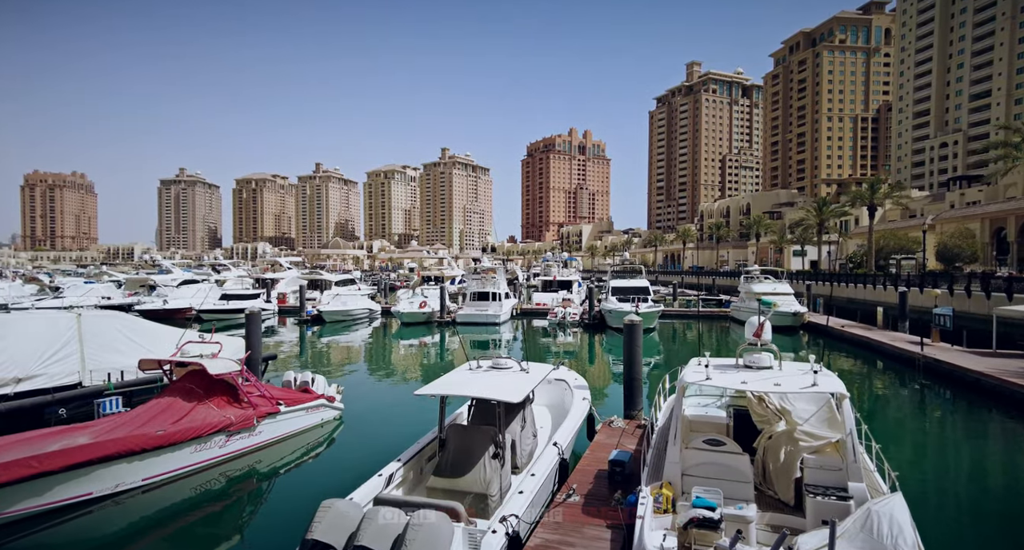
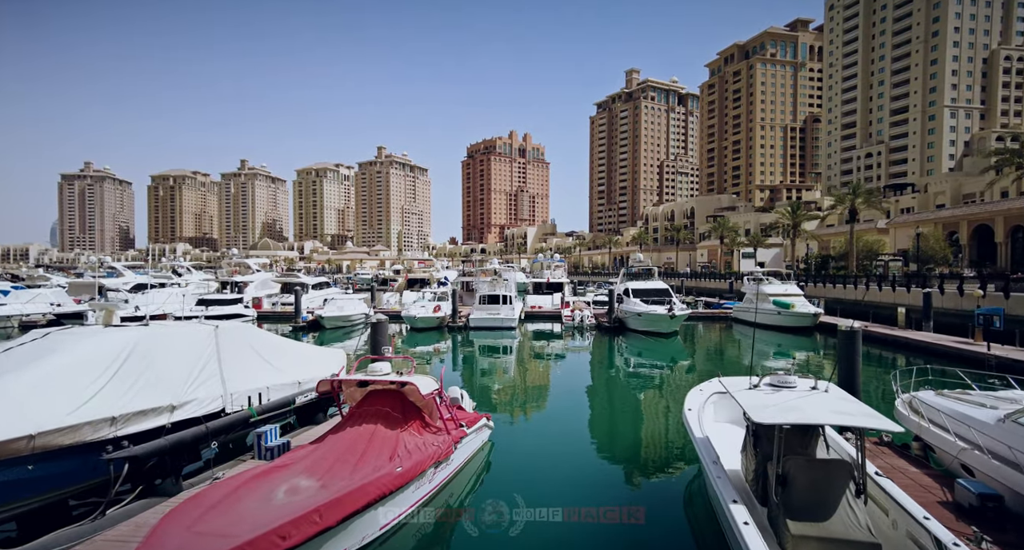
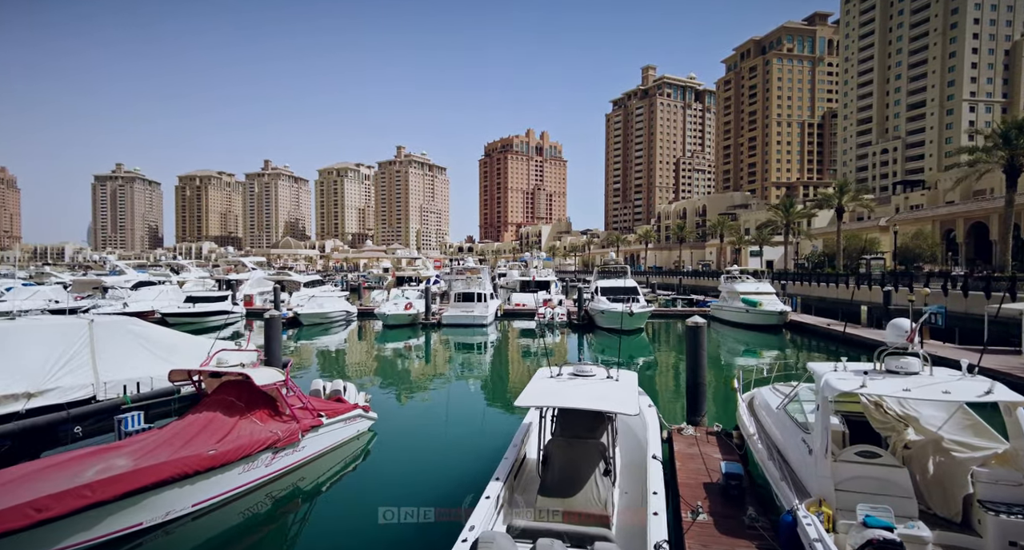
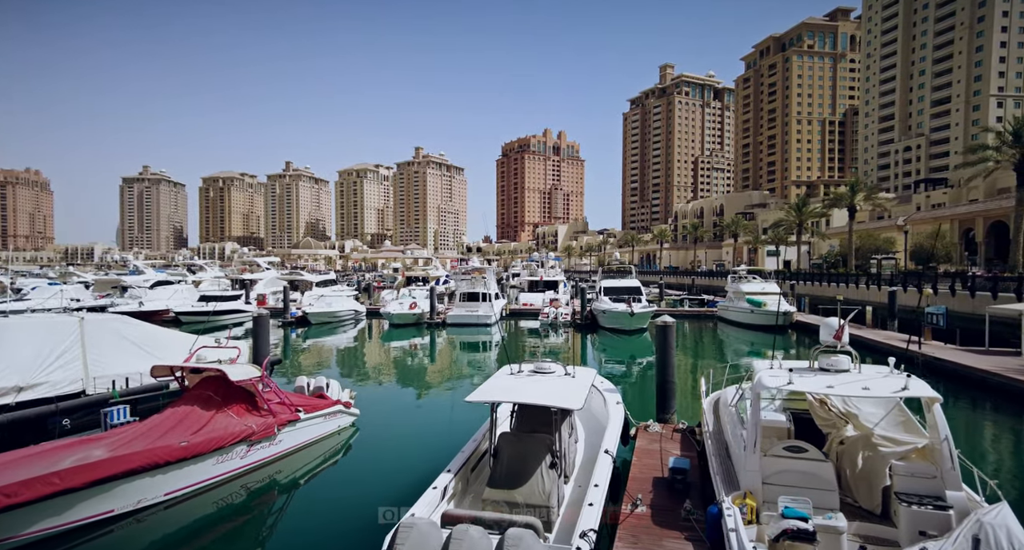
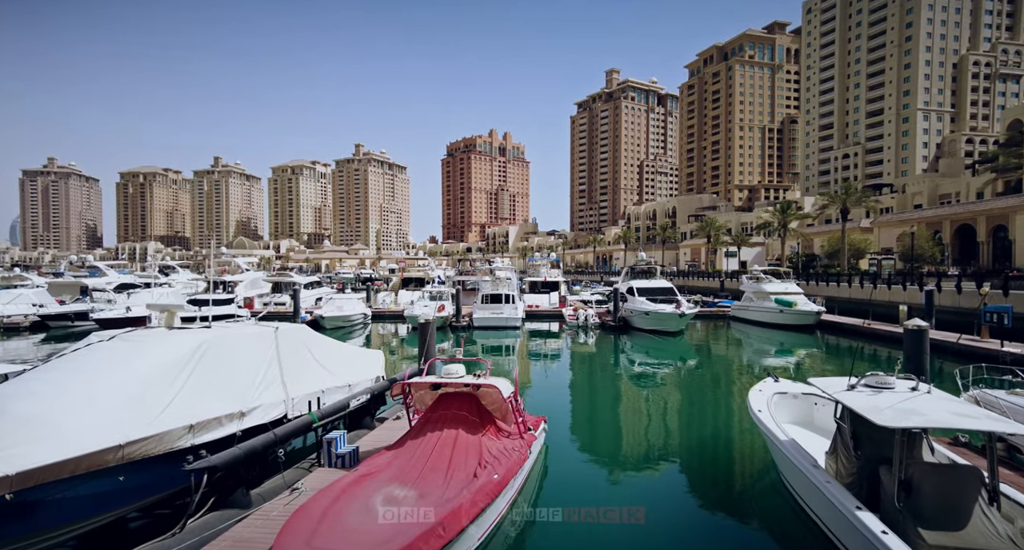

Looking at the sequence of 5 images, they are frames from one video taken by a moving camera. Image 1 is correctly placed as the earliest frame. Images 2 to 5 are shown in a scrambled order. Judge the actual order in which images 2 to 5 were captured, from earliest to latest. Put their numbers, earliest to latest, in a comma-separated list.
4, 3, 2, 5
